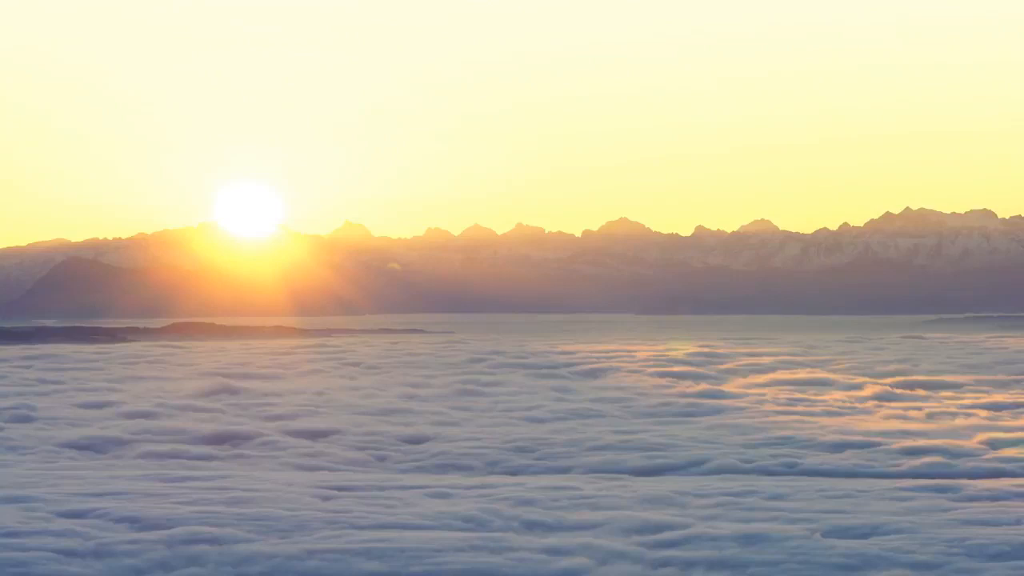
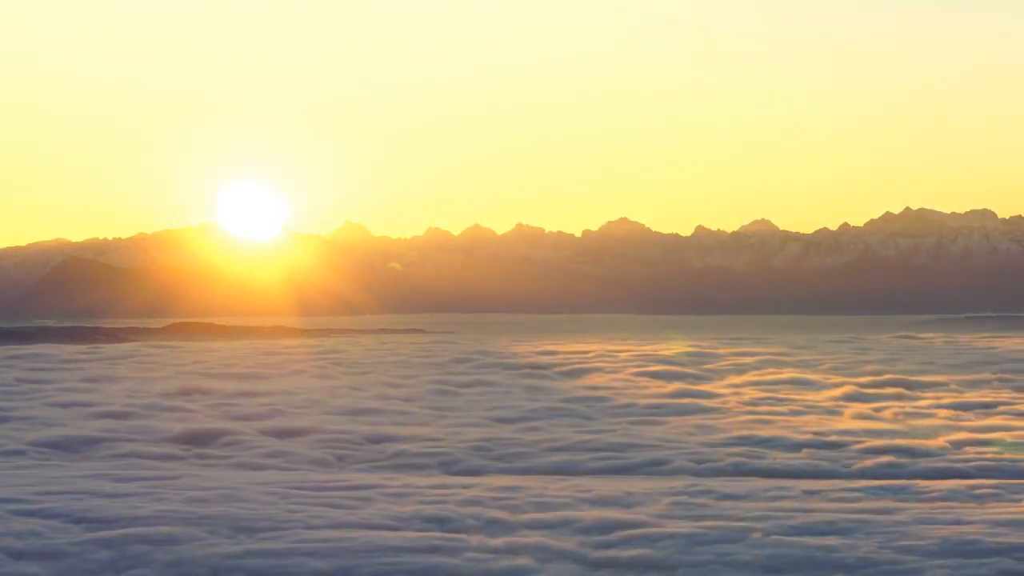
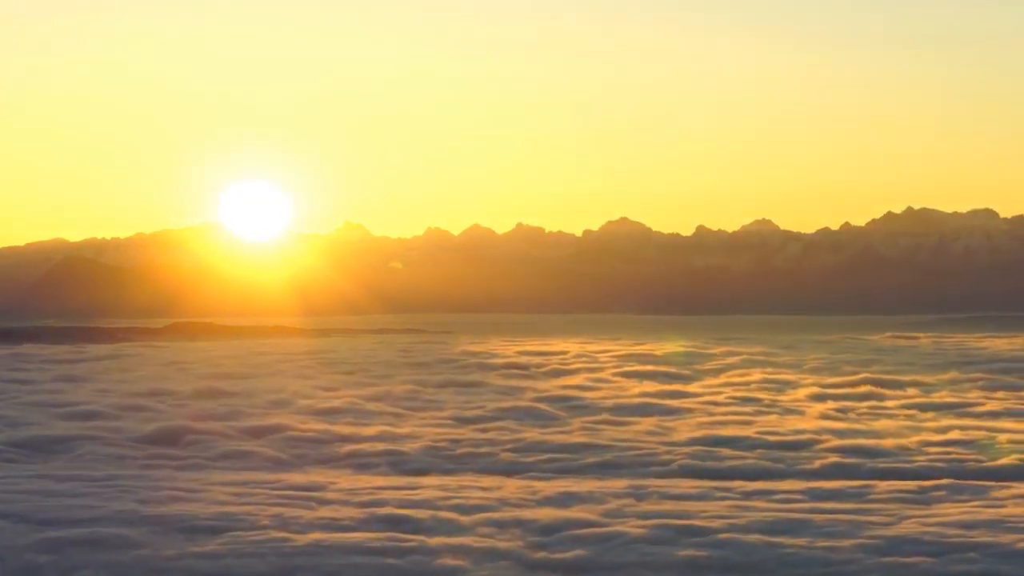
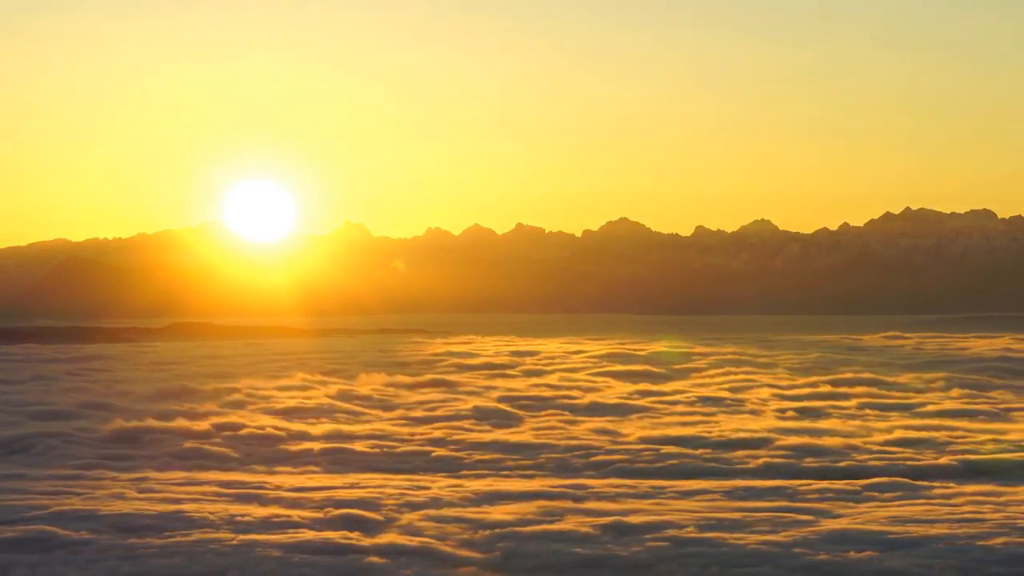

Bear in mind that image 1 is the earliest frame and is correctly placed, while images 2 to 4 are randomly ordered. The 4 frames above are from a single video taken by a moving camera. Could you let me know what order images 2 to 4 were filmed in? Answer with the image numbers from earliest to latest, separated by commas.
2, 3, 4
